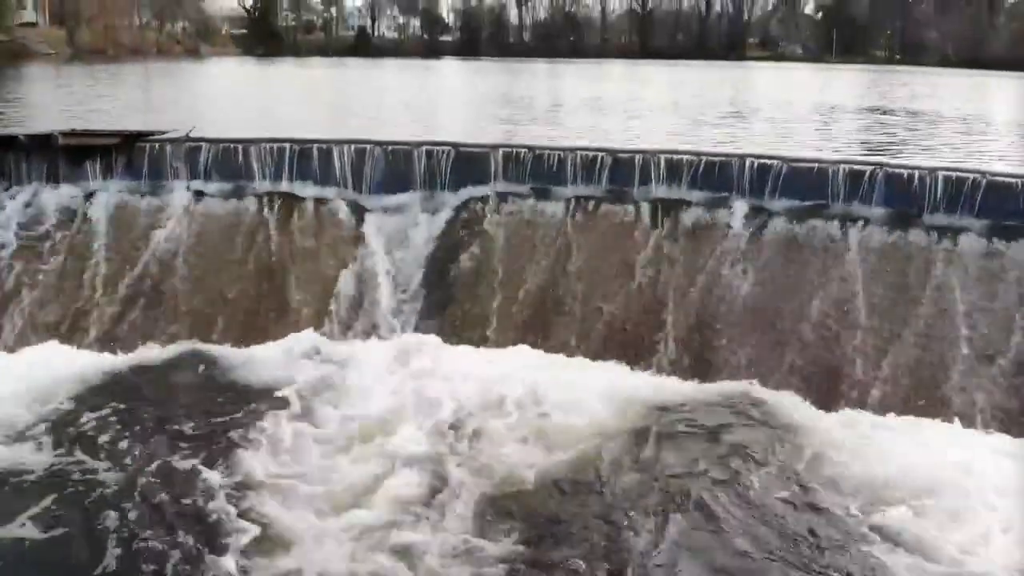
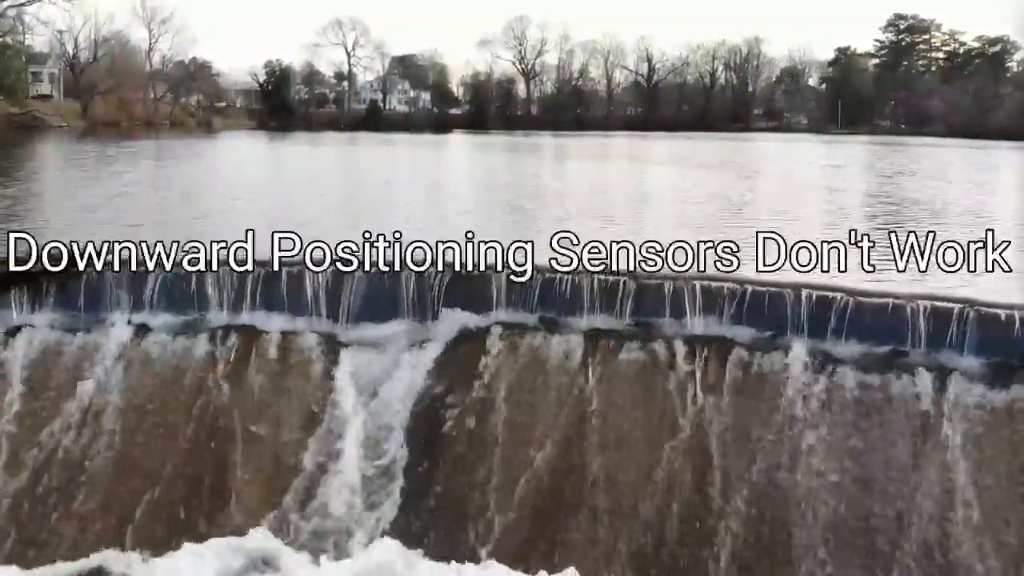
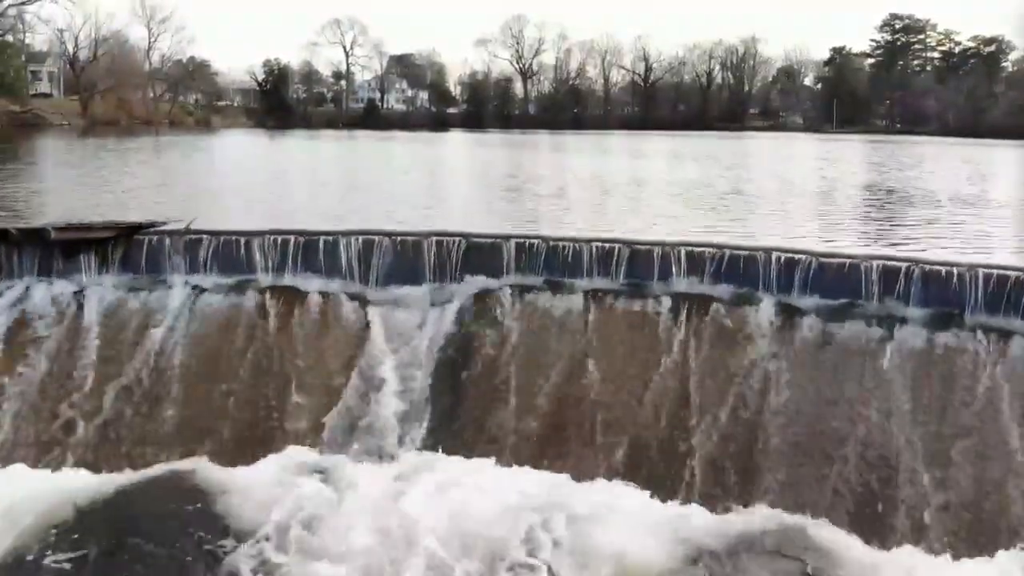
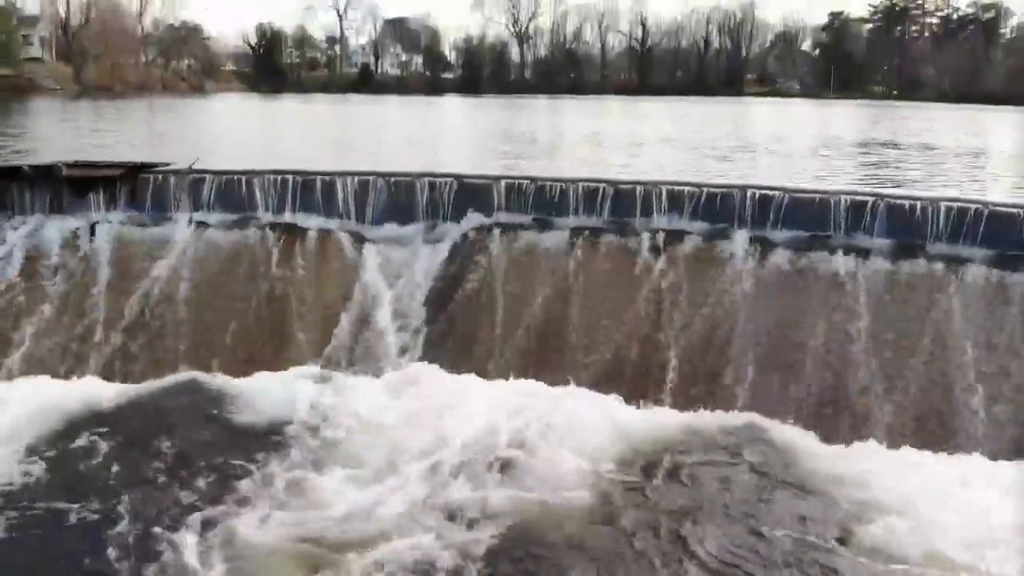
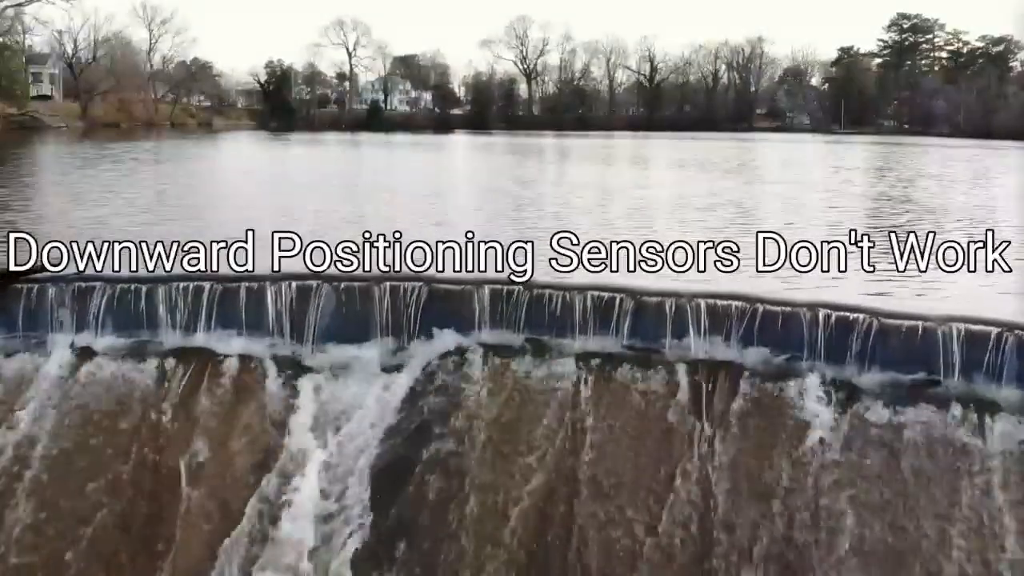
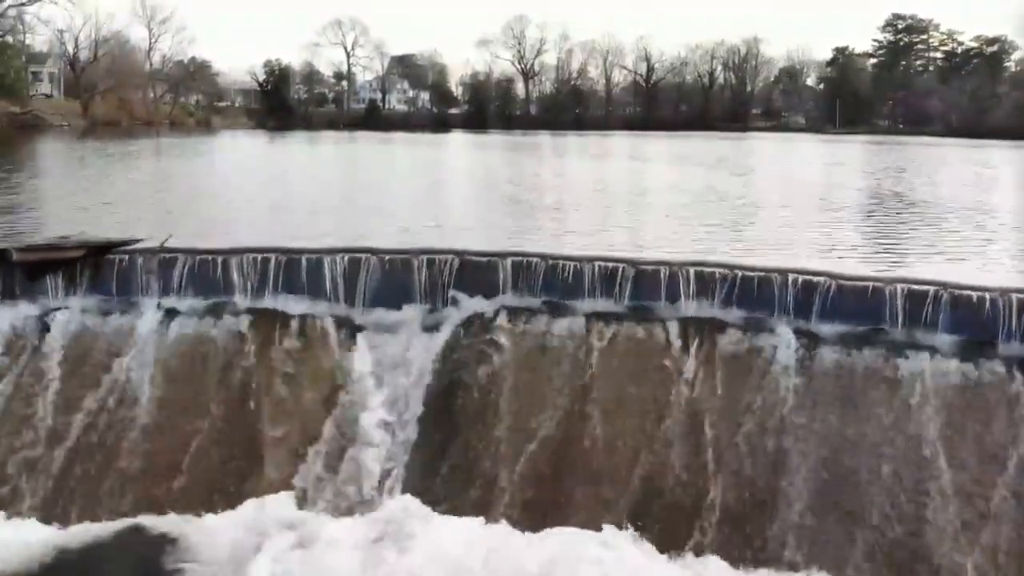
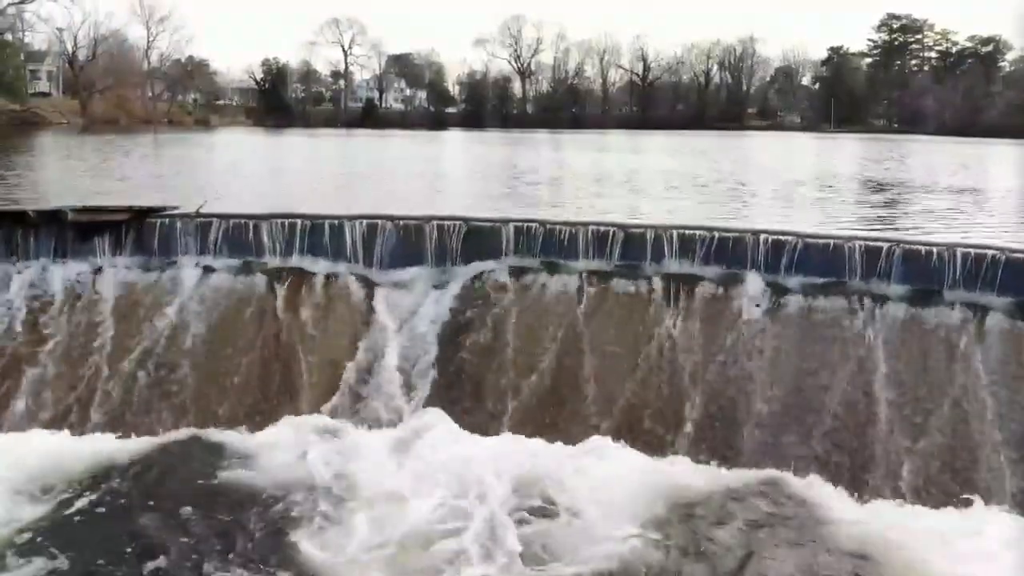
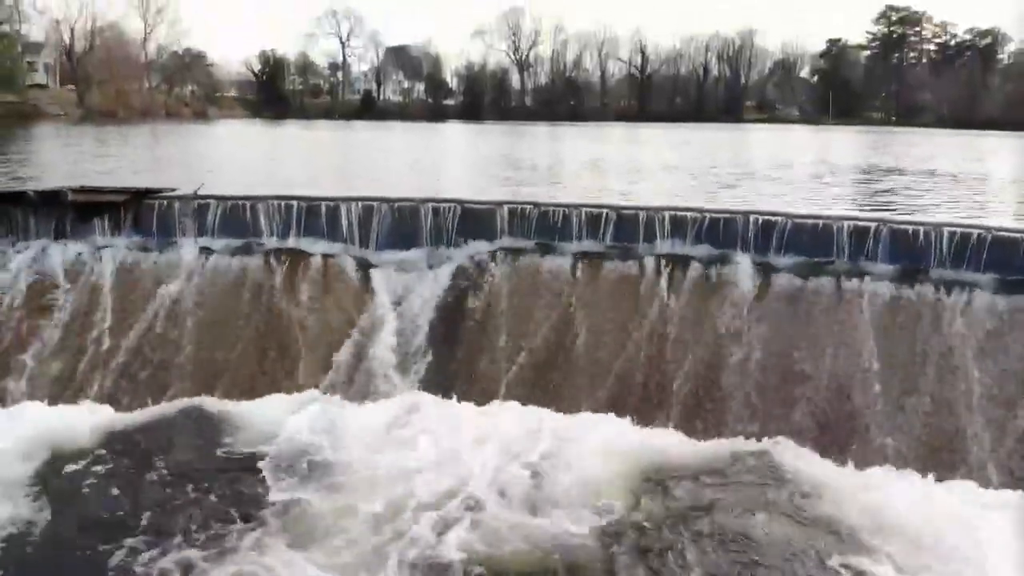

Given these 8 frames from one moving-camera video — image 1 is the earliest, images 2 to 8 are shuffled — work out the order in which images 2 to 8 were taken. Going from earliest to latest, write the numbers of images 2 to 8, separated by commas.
4, 8, 7, 3, 6, 2, 5
